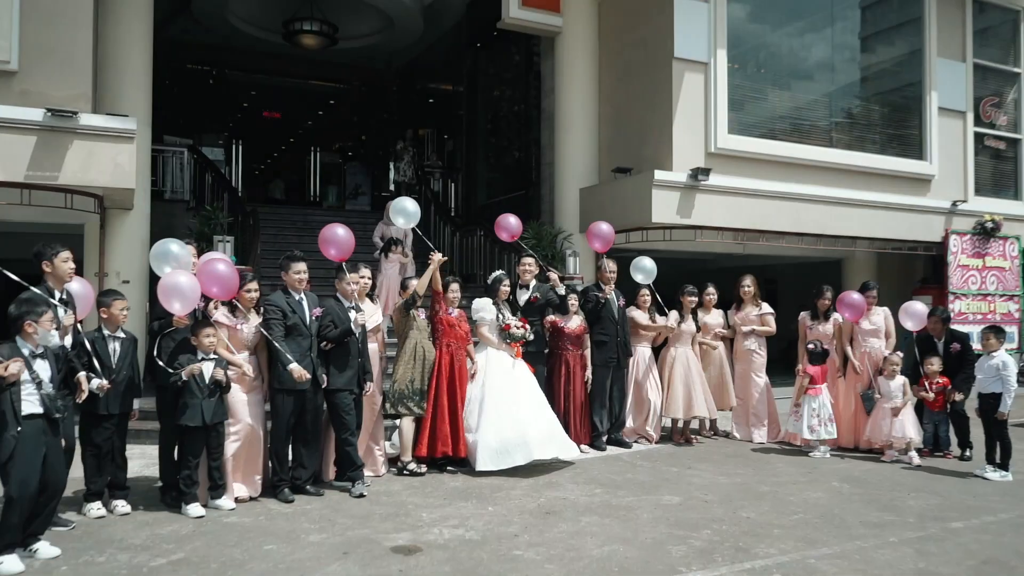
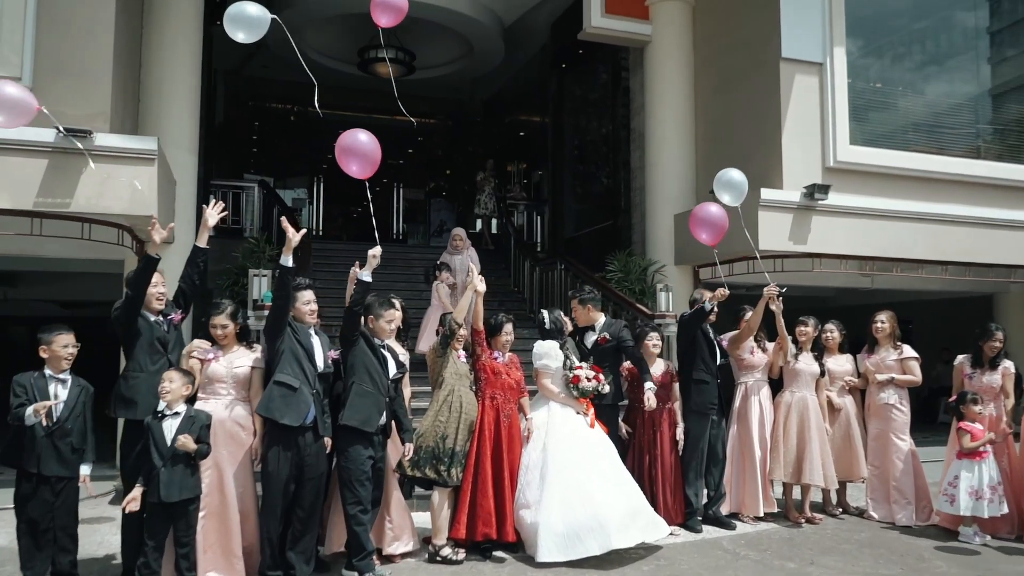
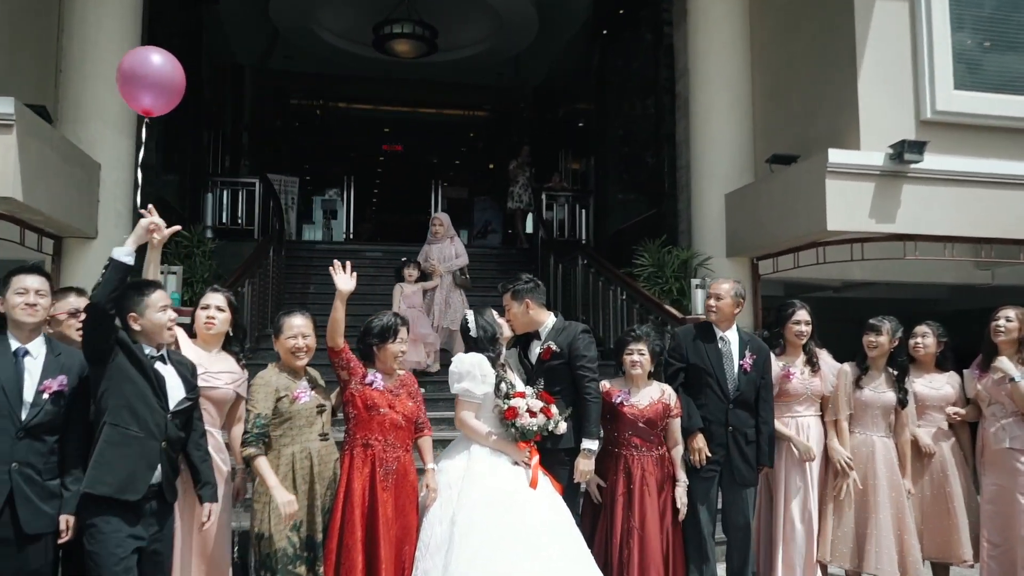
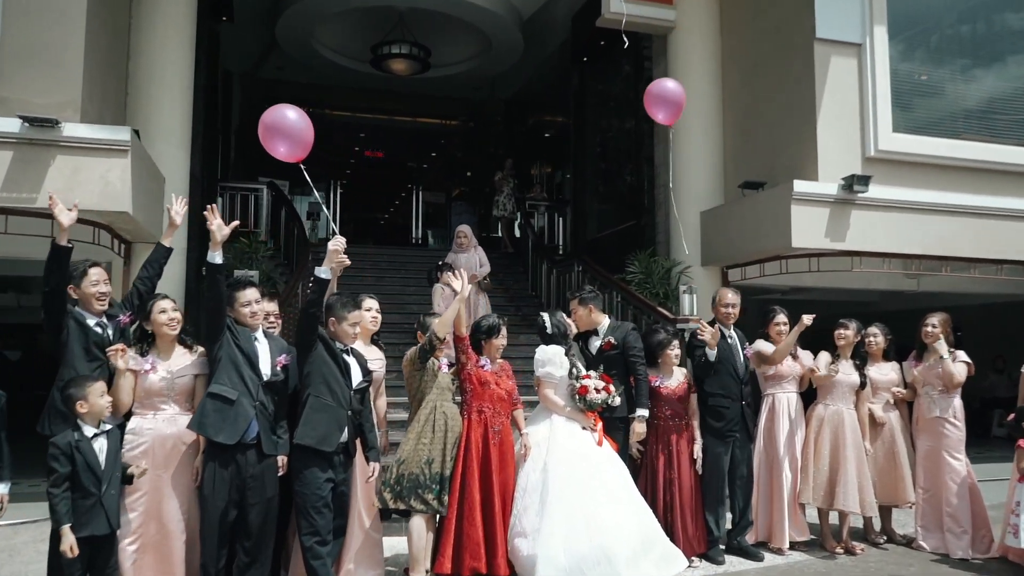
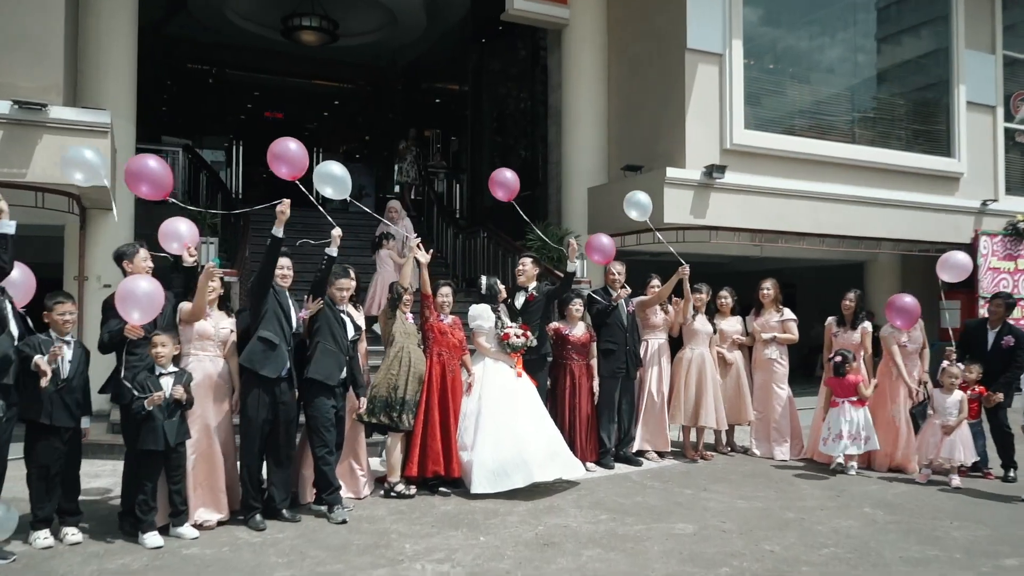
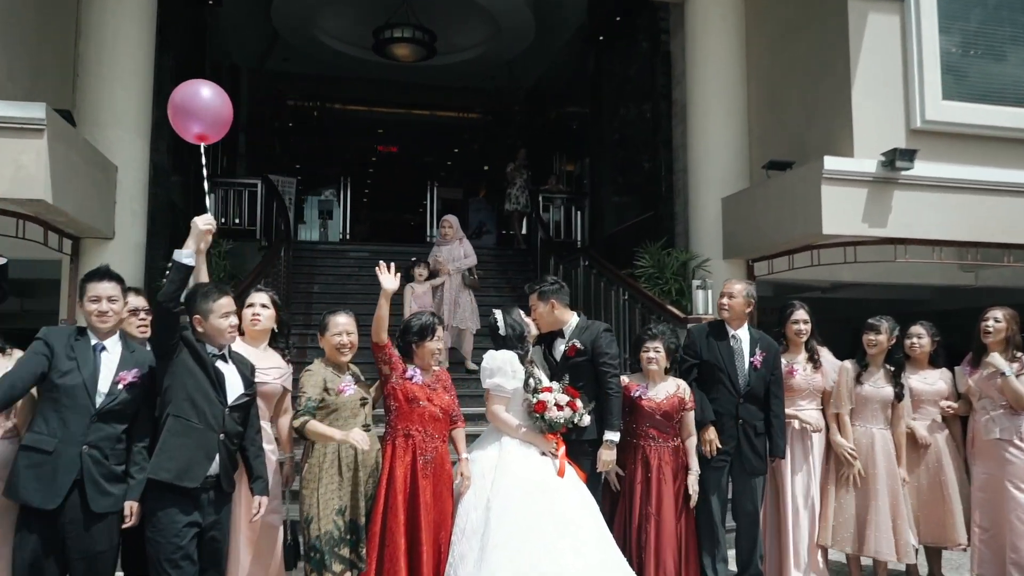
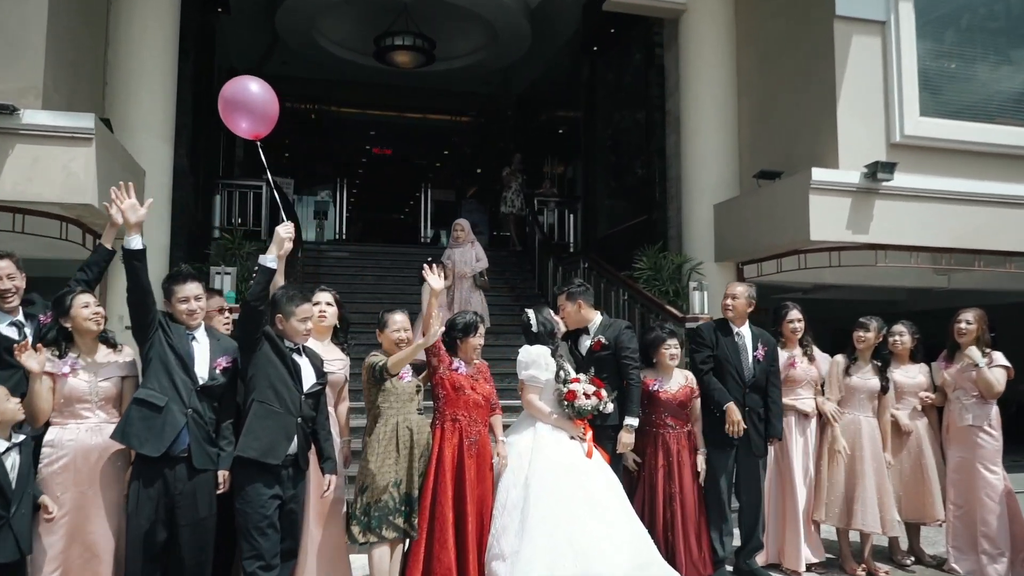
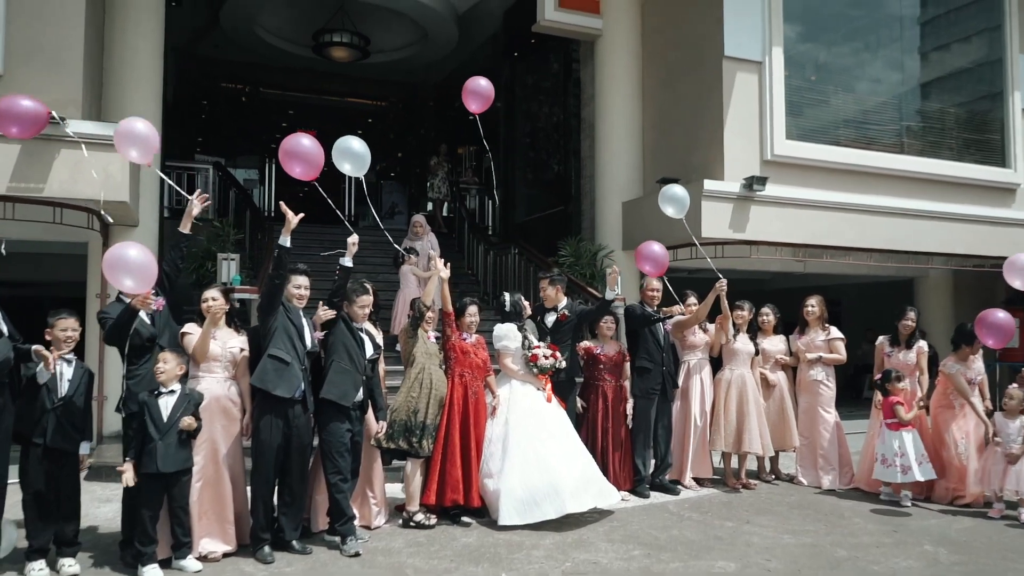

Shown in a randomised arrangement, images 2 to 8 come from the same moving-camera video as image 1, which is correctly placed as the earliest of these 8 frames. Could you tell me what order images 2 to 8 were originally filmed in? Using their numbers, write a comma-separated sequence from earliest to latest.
5, 8, 2, 4, 7, 6, 3
